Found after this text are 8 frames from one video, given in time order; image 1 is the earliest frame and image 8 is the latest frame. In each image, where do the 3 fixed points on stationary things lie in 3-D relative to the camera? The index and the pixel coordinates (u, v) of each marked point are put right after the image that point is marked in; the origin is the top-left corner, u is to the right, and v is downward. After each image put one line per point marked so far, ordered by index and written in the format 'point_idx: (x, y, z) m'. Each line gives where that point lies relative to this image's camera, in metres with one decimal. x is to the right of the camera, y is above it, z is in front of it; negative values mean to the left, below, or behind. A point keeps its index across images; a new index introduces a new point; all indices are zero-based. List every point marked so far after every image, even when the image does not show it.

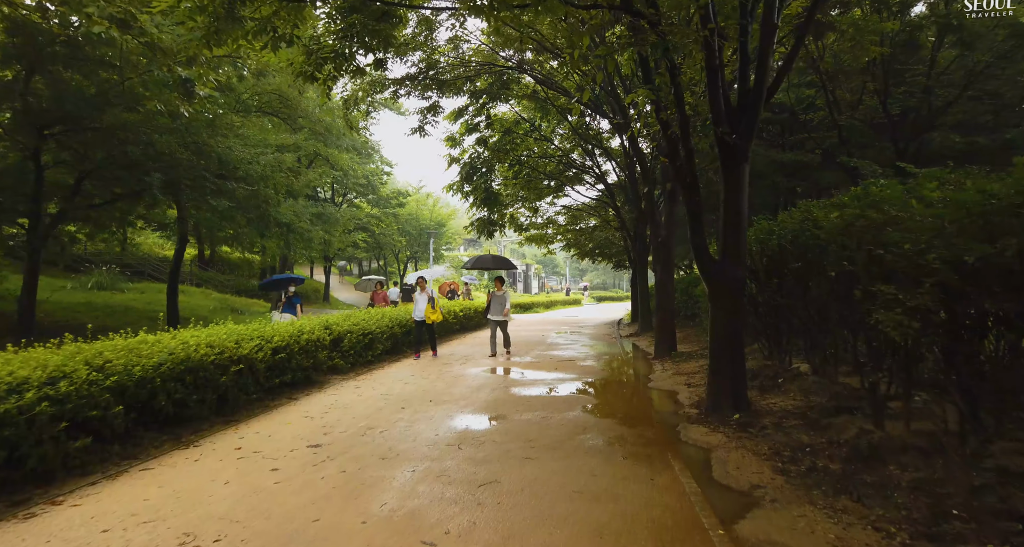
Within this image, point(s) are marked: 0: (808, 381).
0: (+3.1, -1.2, +5.6) m
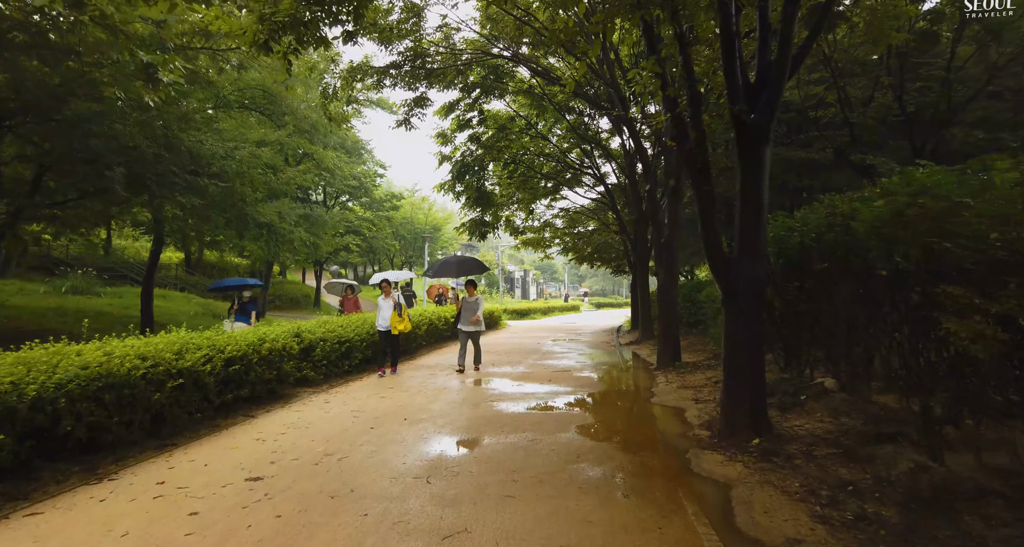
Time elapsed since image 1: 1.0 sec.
0: (+3.0, -1.2, +4.9) m
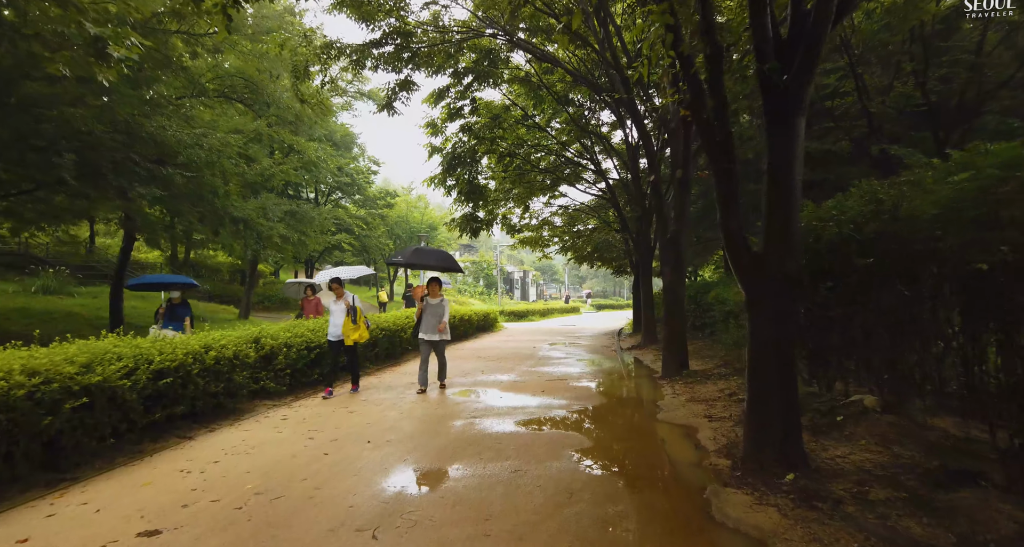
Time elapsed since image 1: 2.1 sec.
0: (+2.9, -1.2, +4.1) m
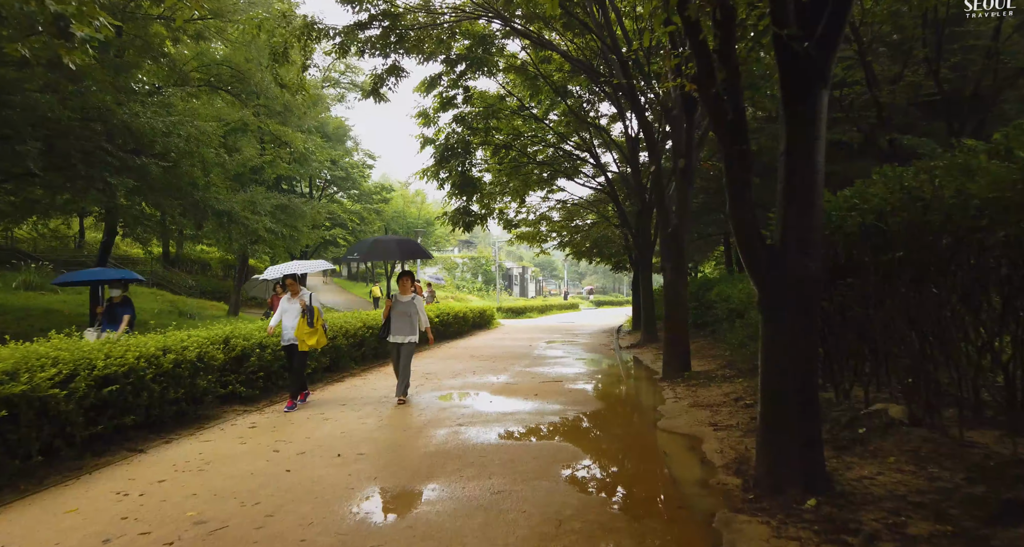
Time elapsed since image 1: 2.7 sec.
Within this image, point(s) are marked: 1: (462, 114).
0: (+2.7, -1.1, +3.7) m
1: (-1.1, +3.5, +11.7) m
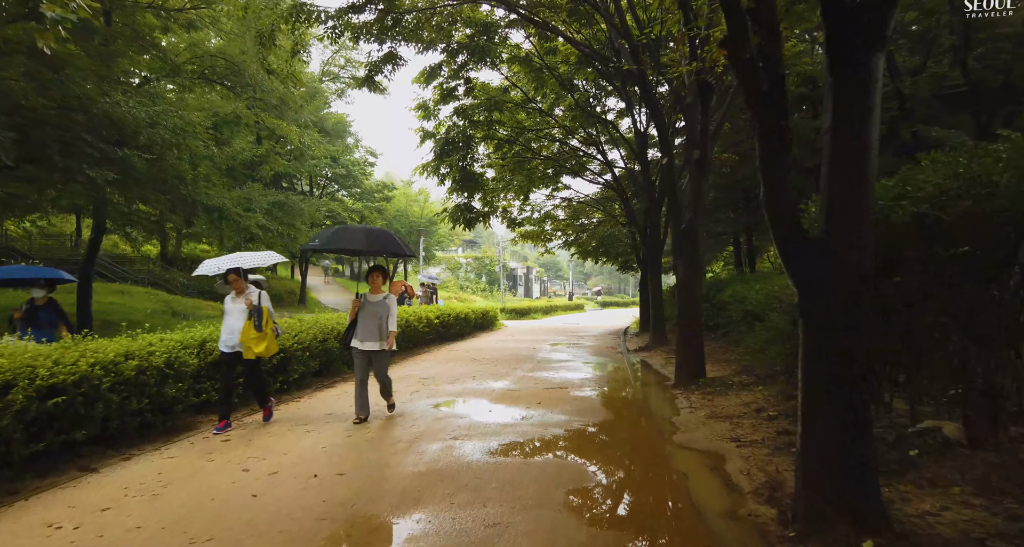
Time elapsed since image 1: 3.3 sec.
0: (+2.7, -1.1, +3.2) m
1: (-1.0, +3.5, +11.2) m
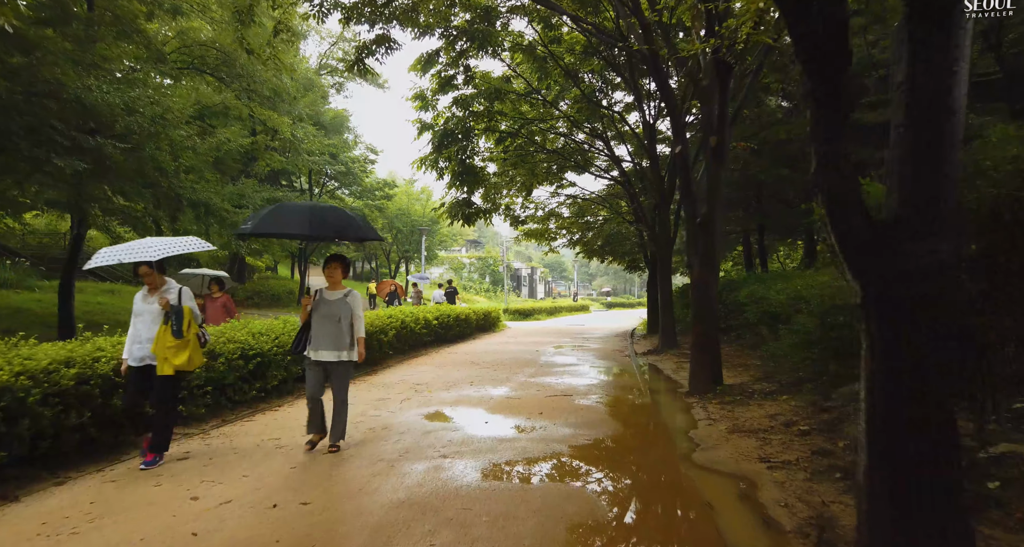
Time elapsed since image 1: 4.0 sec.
0: (+2.7, -1.1, +2.6) m
1: (-1.0, +3.6, +10.7) m
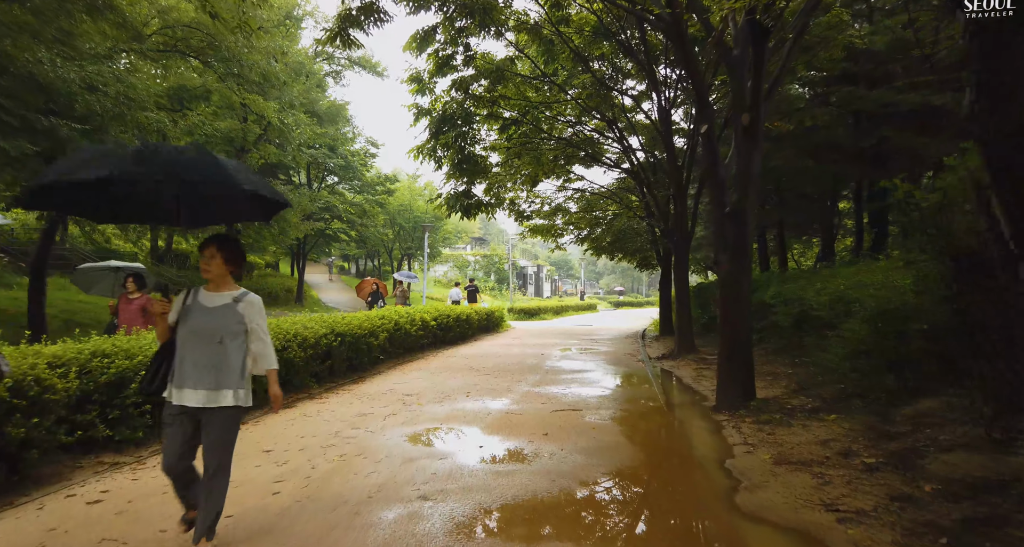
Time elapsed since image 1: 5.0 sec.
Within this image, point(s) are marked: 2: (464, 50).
0: (+2.7, -1.1, +1.7) m
1: (-0.9, +3.6, +9.8) m
2: (-0.9, +4.1, +9.7) m
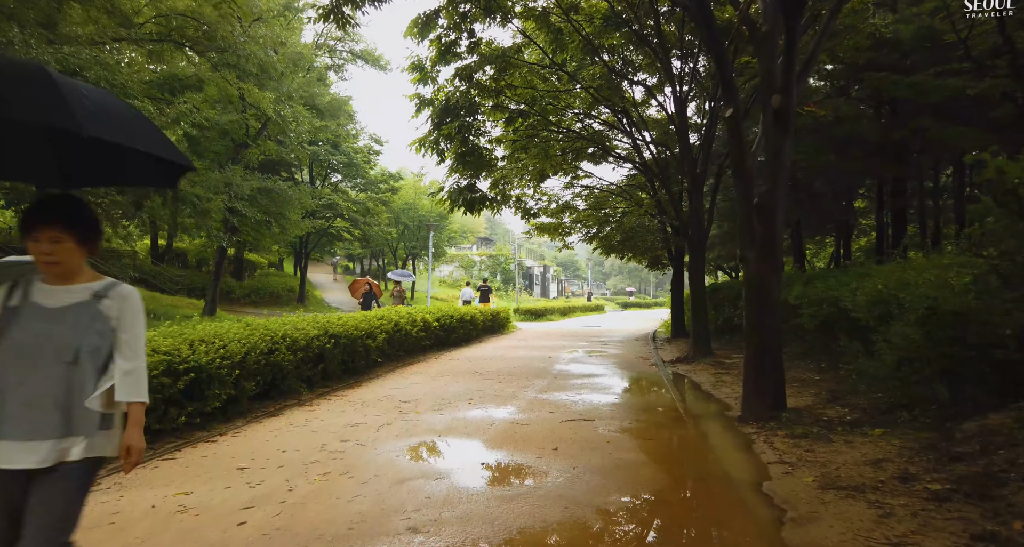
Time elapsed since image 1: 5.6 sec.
0: (+2.7, -1.1, +1.2) m
1: (-0.8, +3.6, +9.4) m
2: (-0.8, +4.1, +9.2) m
